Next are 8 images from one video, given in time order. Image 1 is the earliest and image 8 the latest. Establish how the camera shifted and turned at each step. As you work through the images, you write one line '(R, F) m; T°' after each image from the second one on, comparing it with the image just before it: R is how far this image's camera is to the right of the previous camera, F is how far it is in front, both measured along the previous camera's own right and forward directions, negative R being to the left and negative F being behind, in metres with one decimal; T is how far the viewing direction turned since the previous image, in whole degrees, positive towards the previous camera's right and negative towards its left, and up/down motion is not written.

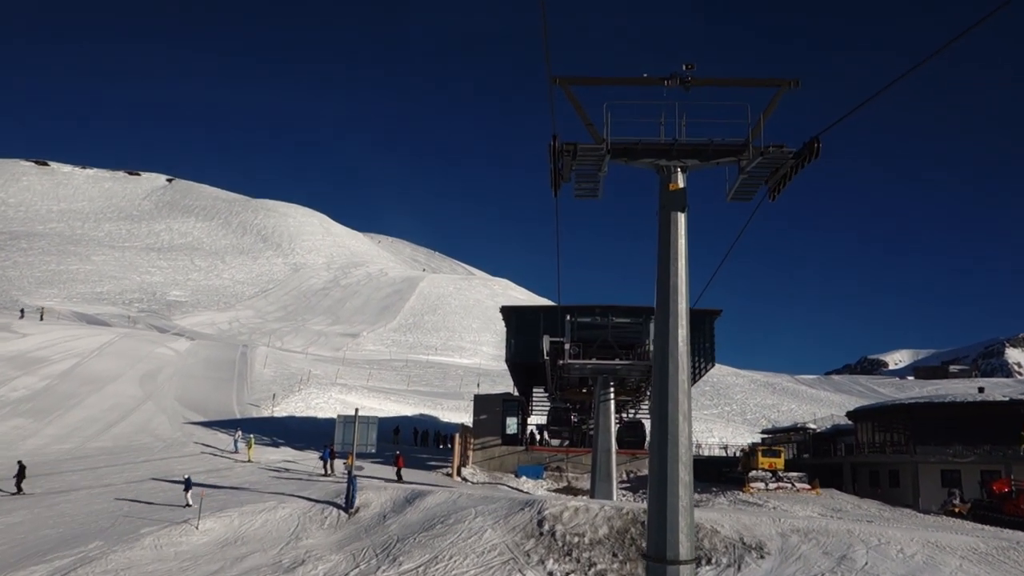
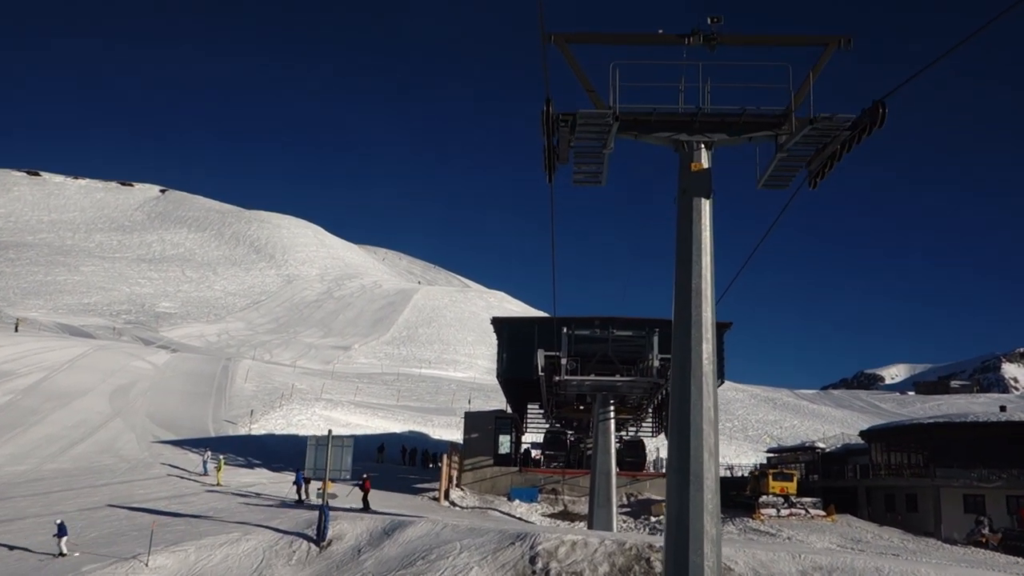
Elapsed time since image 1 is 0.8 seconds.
(+0.2, +2.5) m; 0°
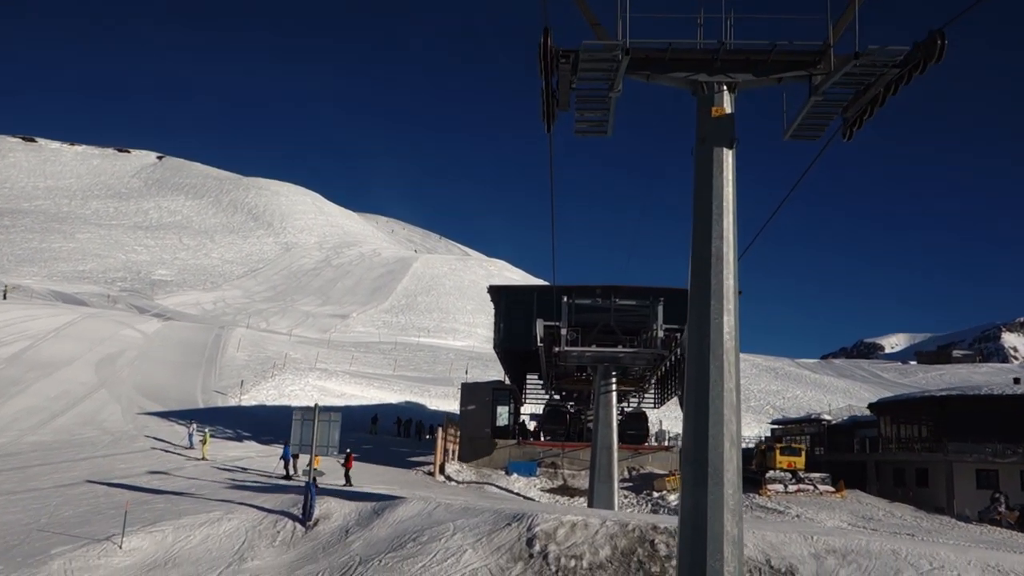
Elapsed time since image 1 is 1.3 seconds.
(+0.1, +1.4) m; 0°
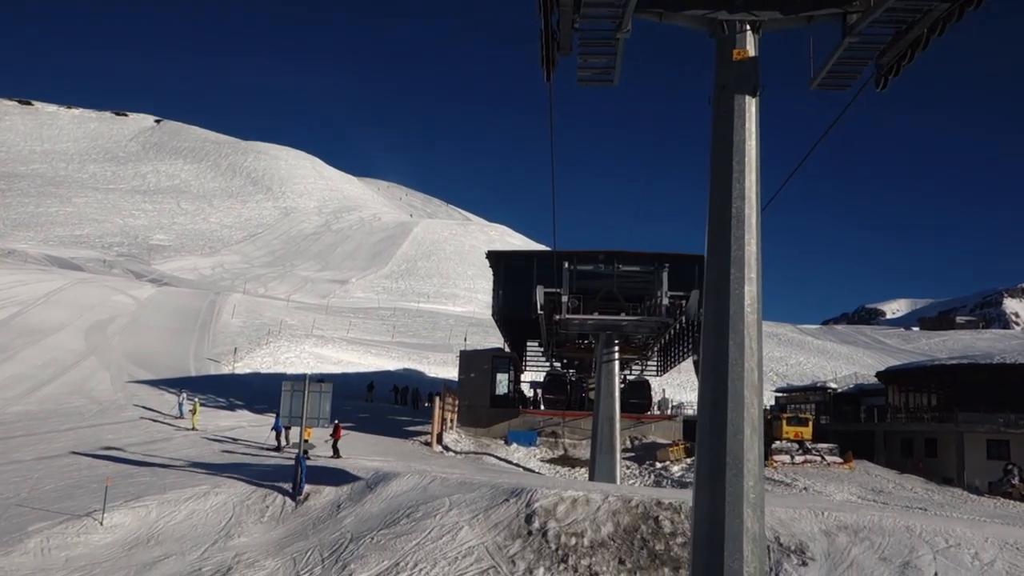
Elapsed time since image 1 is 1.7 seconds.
(+0.1, +1.0) m; 0°
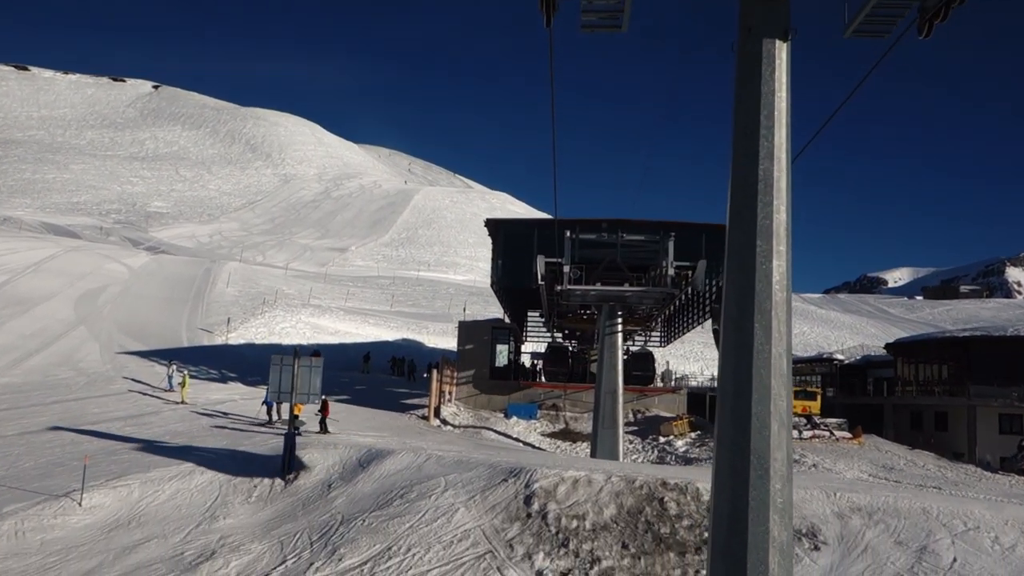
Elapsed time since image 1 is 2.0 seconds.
(+0.1, +1.0) m; 0°
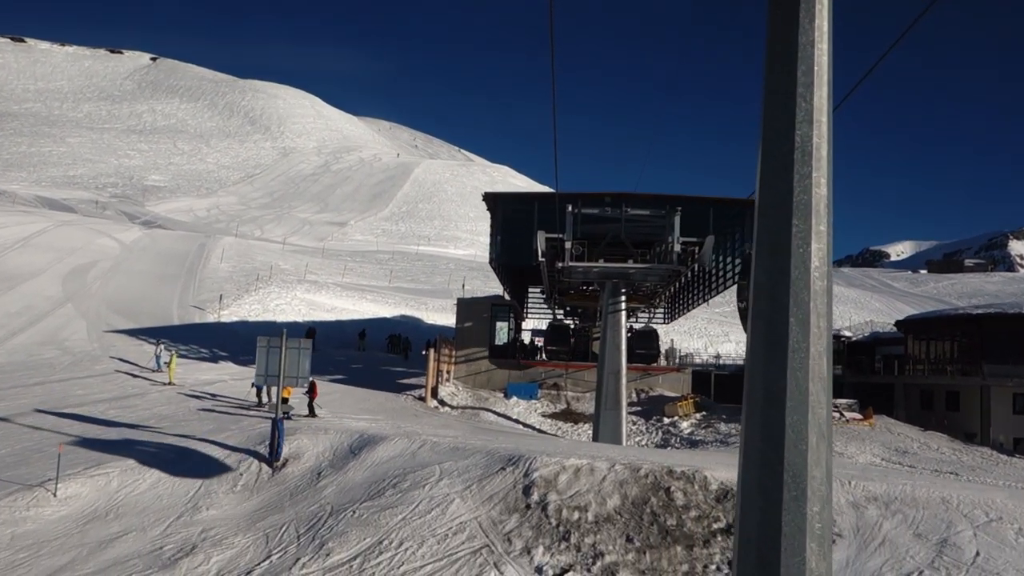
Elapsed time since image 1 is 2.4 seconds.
(+0.1, +1.1) m; 0°
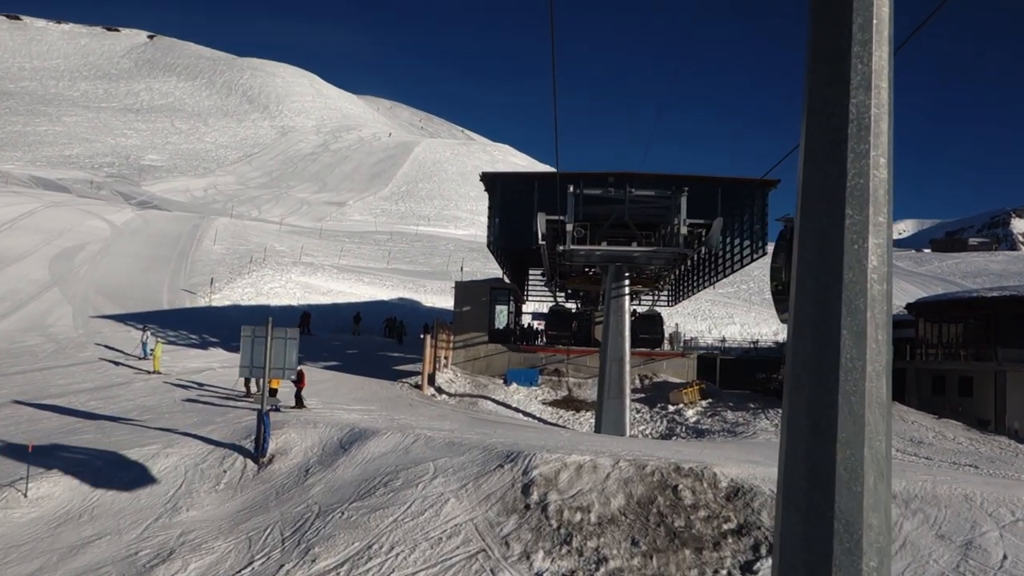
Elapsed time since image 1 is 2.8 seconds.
(+0.1, +1.1) m; 0°
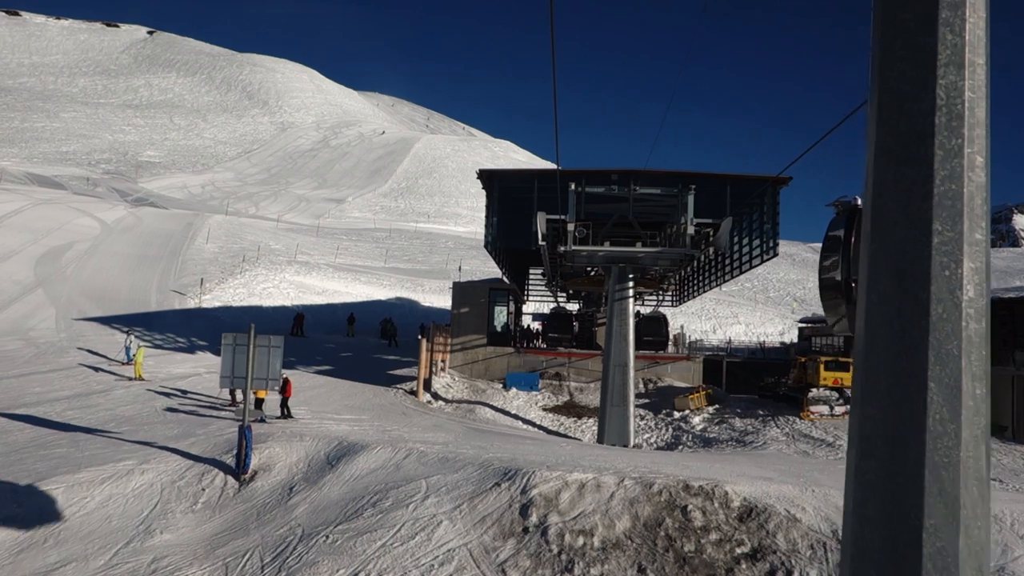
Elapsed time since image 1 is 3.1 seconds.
(+0.1, +1.1) m; 0°
